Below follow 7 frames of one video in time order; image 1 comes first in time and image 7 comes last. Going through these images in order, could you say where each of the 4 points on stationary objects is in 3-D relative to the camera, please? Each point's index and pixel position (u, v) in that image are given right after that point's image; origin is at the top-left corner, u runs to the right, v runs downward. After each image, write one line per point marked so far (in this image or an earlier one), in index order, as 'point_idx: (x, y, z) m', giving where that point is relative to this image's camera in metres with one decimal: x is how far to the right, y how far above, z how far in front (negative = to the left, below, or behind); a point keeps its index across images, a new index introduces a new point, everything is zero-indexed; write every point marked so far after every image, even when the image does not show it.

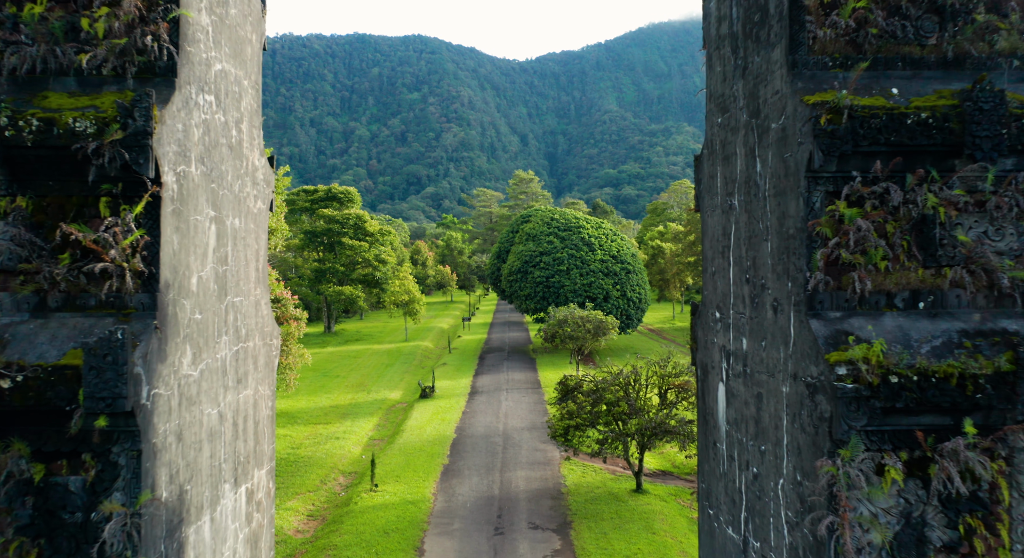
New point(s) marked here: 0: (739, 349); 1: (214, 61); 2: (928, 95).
0: (+1.7, -0.5, +5.6) m
1: (-2.2, +1.6, +5.5) m
2: (+2.5, +1.1, +4.6) m
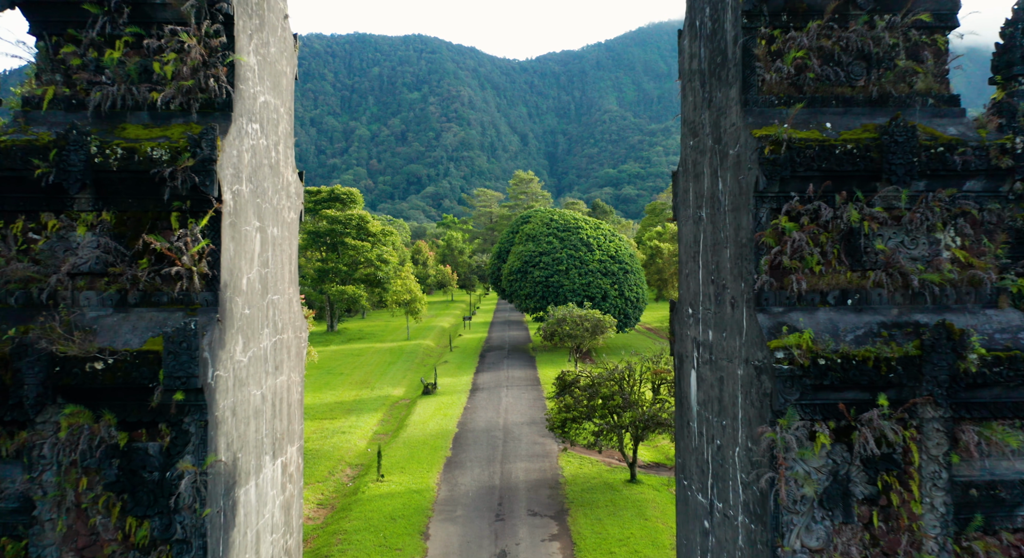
0: (+1.7, -0.5, +6.6) m
1: (-2.2, +1.6, +6.5) m
2: (+2.5, +1.1, +5.5) m
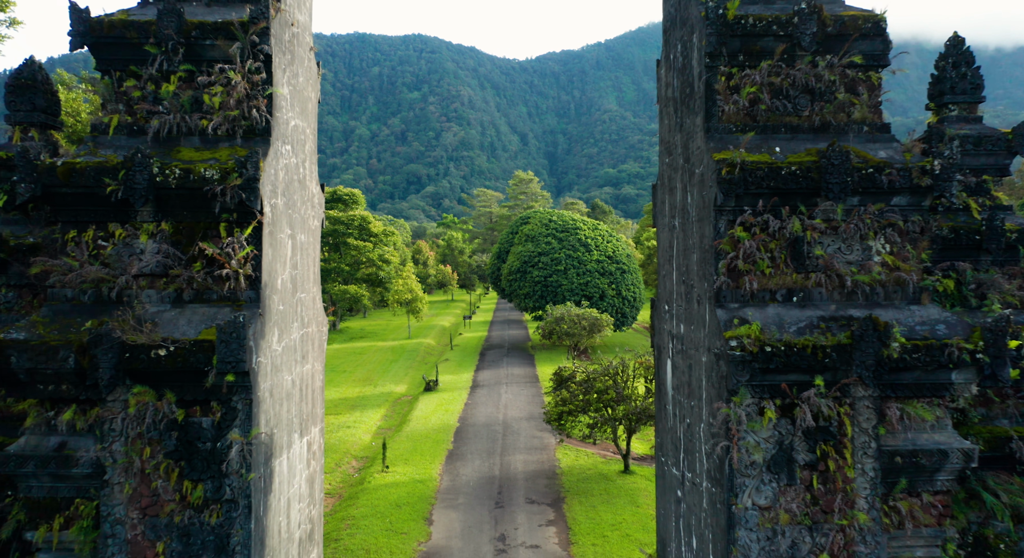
0: (+1.7, -0.5, +7.6) m
1: (-2.2, +1.6, +7.5) m
2: (+2.5, +1.1, +6.5) m
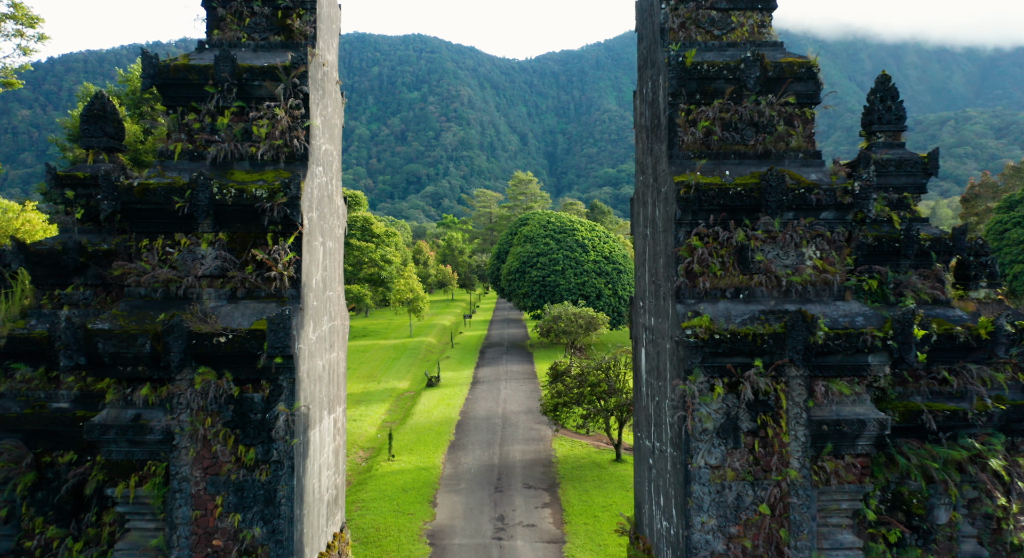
0: (+1.6, -0.6, +9.0) m
1: (-2.2, +1.6, +8.8) m
2: (+2.5, +1.1, +7.9) m
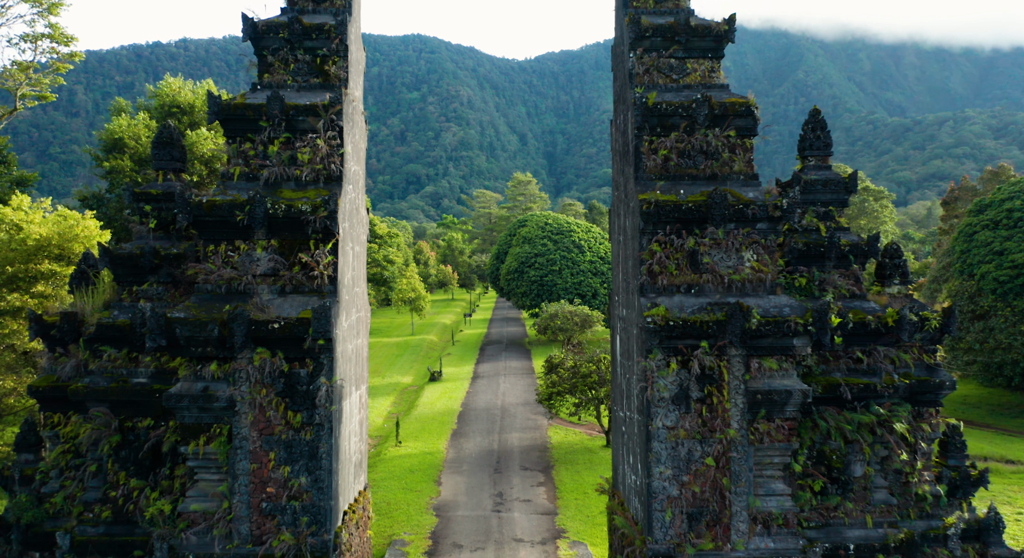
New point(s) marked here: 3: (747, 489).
0: (+1.6, -0.5, +10.9) m
1: (-2.3, +1.6, +10.7) m
2: (+2.4, +1.1, +9.8) m
3: (+3.0, -2.7, +9.5) m
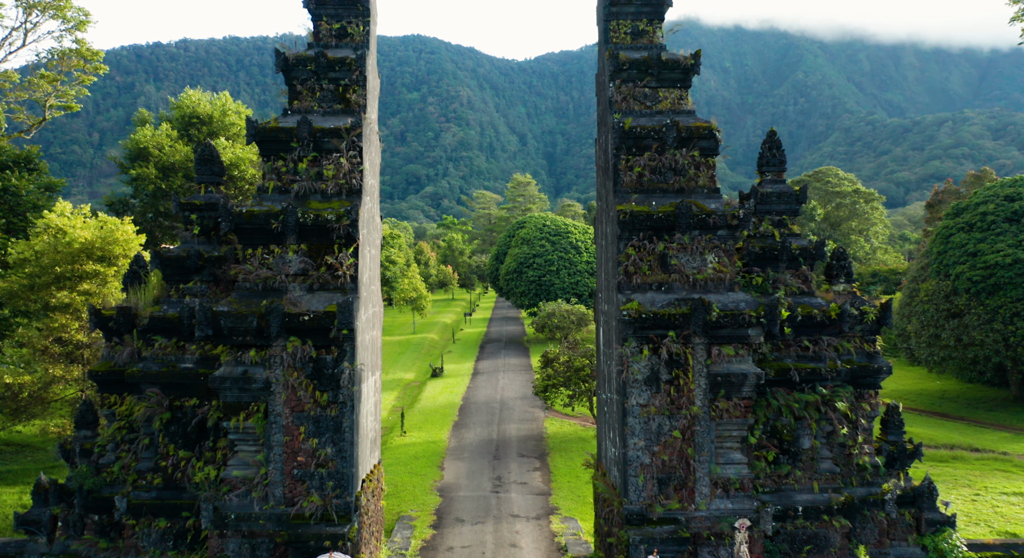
0: (+1.5, -0.5, +12.5) m
1: (-2.3, +1.6, +12.4) m
2: (+2.4, +1.1, +11.4) m
3: (+2.9, -2.7, +11.1) m
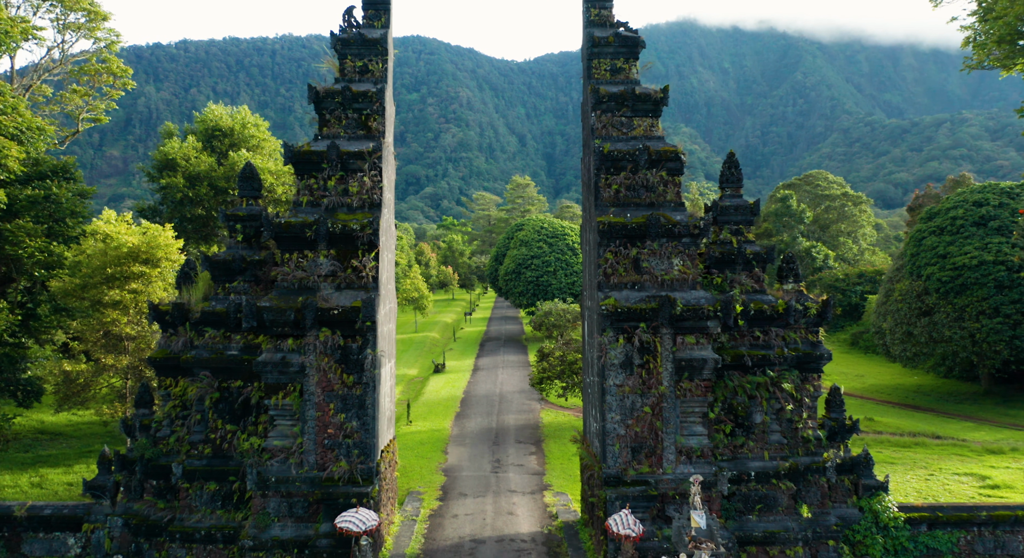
0: (+1.5, -0.5, +14.6) m
1: (-2.4, +1.6, +14.5) m
2: (+2.3, +1.1, +13.6) m
3: (+2.9, -2.7, +13.3) m
